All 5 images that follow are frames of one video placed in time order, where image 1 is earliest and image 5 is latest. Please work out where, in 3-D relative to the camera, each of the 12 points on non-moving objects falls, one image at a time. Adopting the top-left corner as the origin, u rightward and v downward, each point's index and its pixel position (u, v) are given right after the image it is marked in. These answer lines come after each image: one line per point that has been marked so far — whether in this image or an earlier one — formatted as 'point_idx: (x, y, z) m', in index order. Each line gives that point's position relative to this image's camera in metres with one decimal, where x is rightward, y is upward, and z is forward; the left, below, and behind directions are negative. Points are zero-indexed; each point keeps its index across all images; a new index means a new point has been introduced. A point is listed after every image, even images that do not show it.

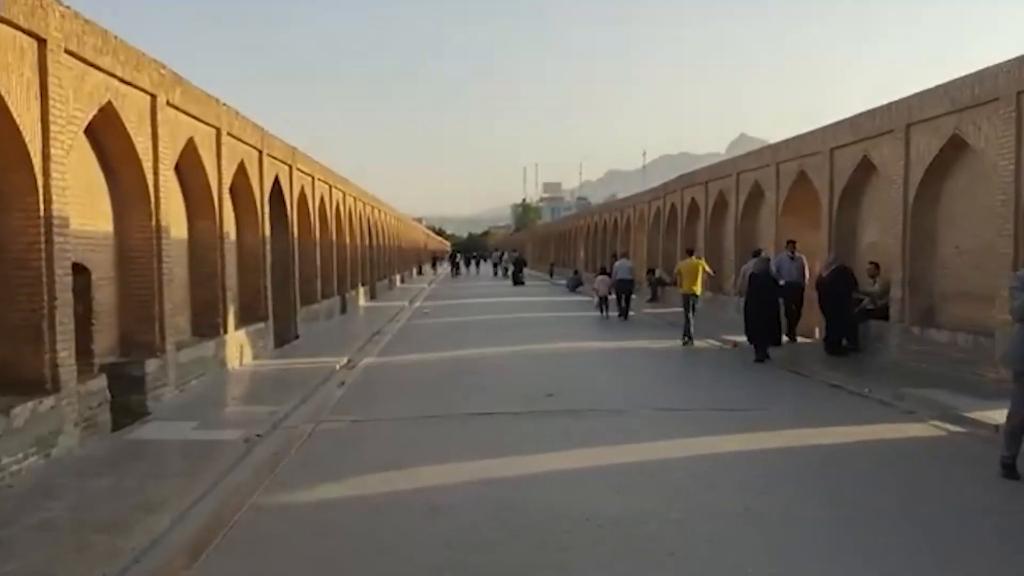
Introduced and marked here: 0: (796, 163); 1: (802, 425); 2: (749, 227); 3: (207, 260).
0: (+4.5, +2.0, +16.5) m
1: (+2.3, -1.1, +8.5) m
2: (+4.5, +1.2, +19.9) m
3: (-3.6, +0.3, +12.2) m
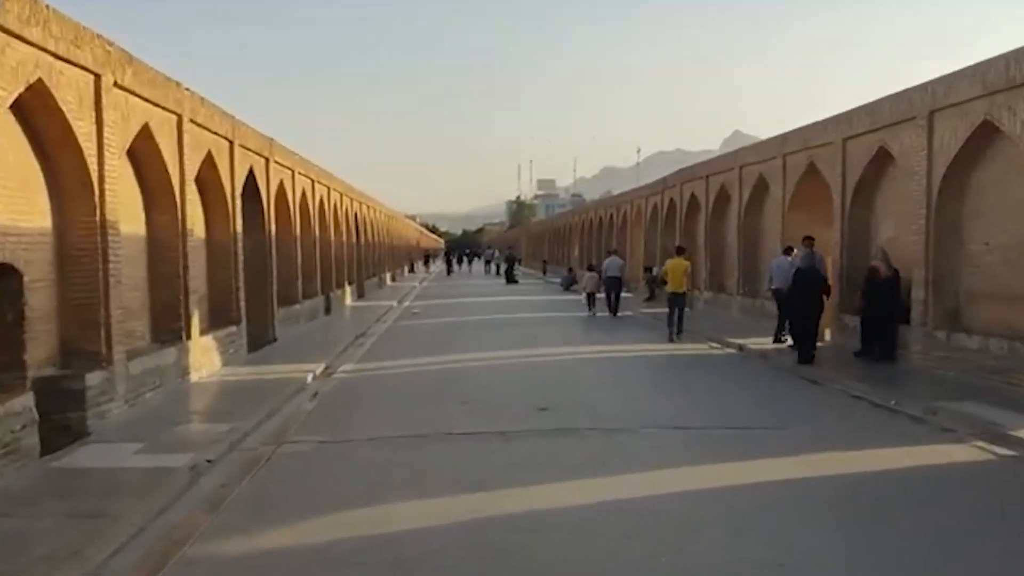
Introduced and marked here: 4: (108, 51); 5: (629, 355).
0: (+4.3, +2.0, +15.5) m
1: (+2.2, -1.1, +7.4) m
2: (+4.3, +1.2, +18.9) m
3: (-3.7, +0.3, +11.2) m
4: (-3.4, +2.0, +8.9) m
5: (+1.5, -0.9, +13.7) m
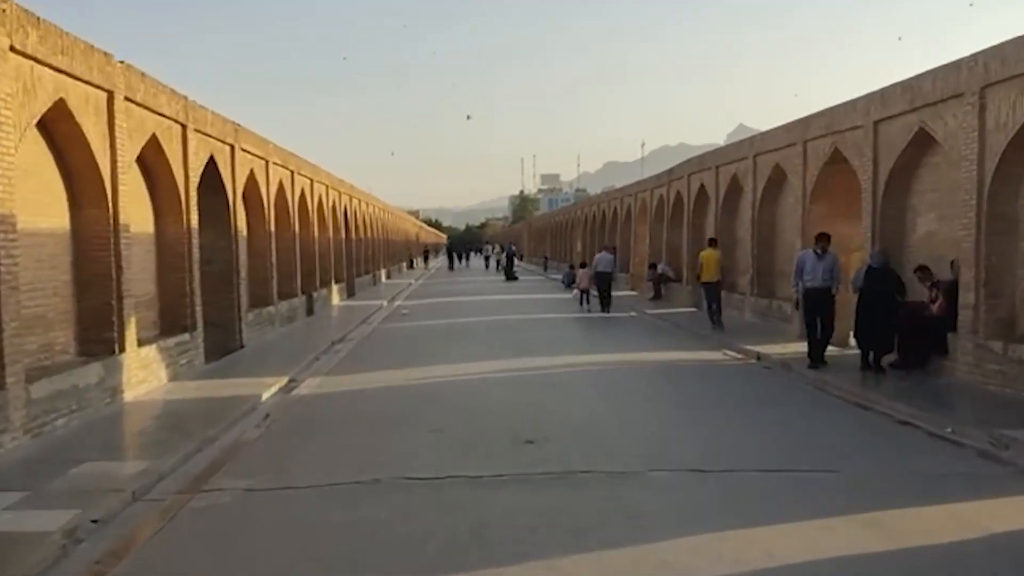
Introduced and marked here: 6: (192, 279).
0: (+4.2, +2.0, +13.9) m
1: (+2.1, -1.2, +5.9) m
2: (+4.2, +1.2, +17.3) m
3: (-3.8, +0.2, +9.6) m
4: (-3.6, +2.0, +7.3) m
5: (+1.4, -0.9, +12.1) m
6: (-3.8, +0.1, +12.3) m
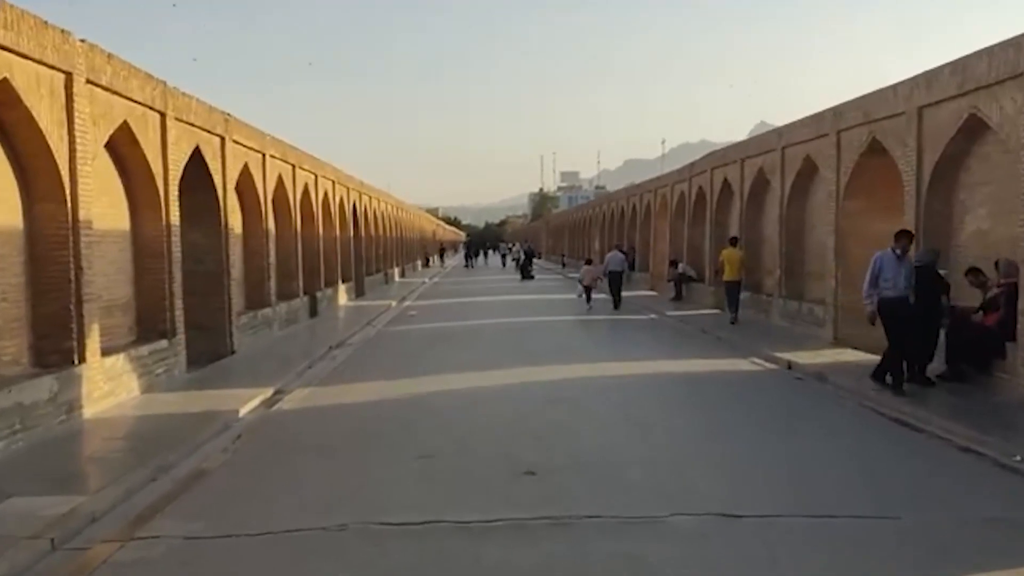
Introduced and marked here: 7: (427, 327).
0: (+4.3, +1.9, +12.8) m
1: (+2.1, -1.2, +4.8) m
2: (+4.4, +1.2, +16.1) m
3: (-3.8, +0.2, +8.6) m
4: (-3.6, +1.9, +6.4) m
5: (+1.5, -0.9, +11.0) m
6: (-3.7, +0.1, +11.3) m
7: (-1.5, -0.7, +18.4) m
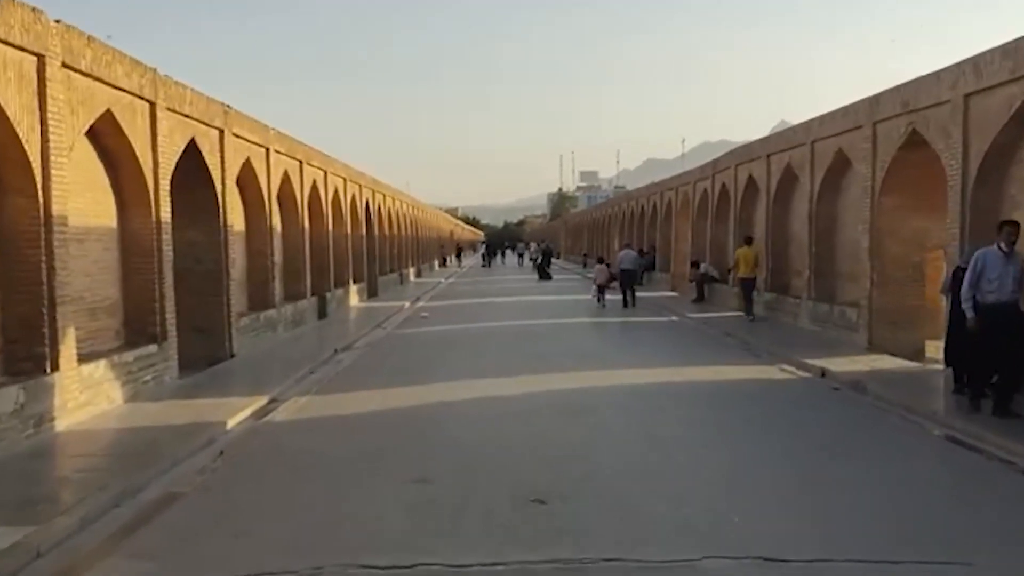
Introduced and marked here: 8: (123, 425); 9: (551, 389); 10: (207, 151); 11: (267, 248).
0: (+4.5, +1.9, +12.0) m
1: (+2.1, -1.2, +4.0) m
2: (+4.6, +1.1, +15.3) m
3: (-3.7, +0.2, +8.0) m
4: (-3.5, +1.9, +5.7) m
5: (+1.6, -0.9, +10.2) m
6: (-3.5, +0.1, +10.6) m
7: (-1.2, -0.7, +17.6) m
8: (-3.1, -1.1, +8.4) m
9: (+0.4, -1.0, +10.1) m
10: (-3.7, +1.6, +12.5) m
11: (-3.7, +0.6, +15.7) m
